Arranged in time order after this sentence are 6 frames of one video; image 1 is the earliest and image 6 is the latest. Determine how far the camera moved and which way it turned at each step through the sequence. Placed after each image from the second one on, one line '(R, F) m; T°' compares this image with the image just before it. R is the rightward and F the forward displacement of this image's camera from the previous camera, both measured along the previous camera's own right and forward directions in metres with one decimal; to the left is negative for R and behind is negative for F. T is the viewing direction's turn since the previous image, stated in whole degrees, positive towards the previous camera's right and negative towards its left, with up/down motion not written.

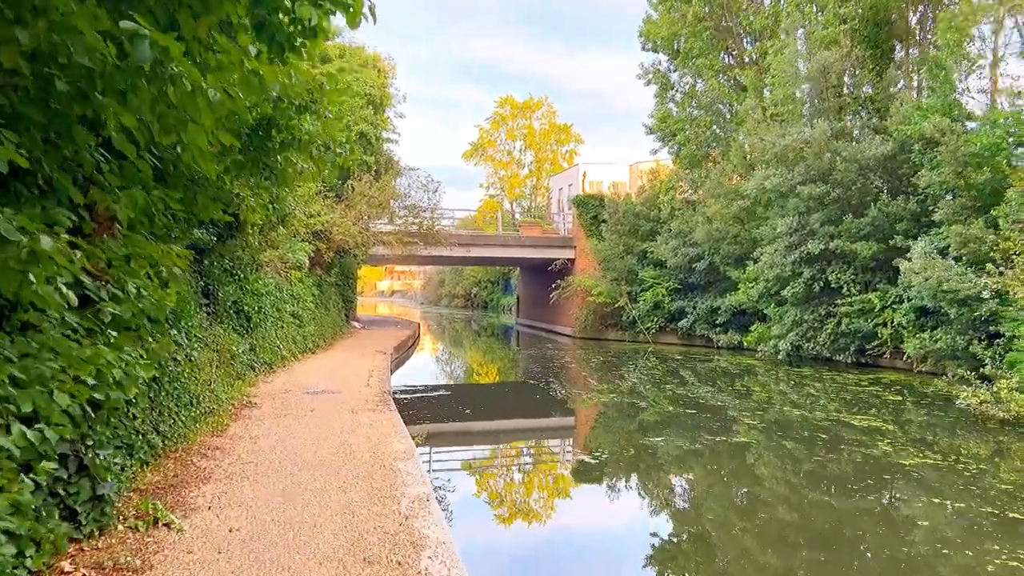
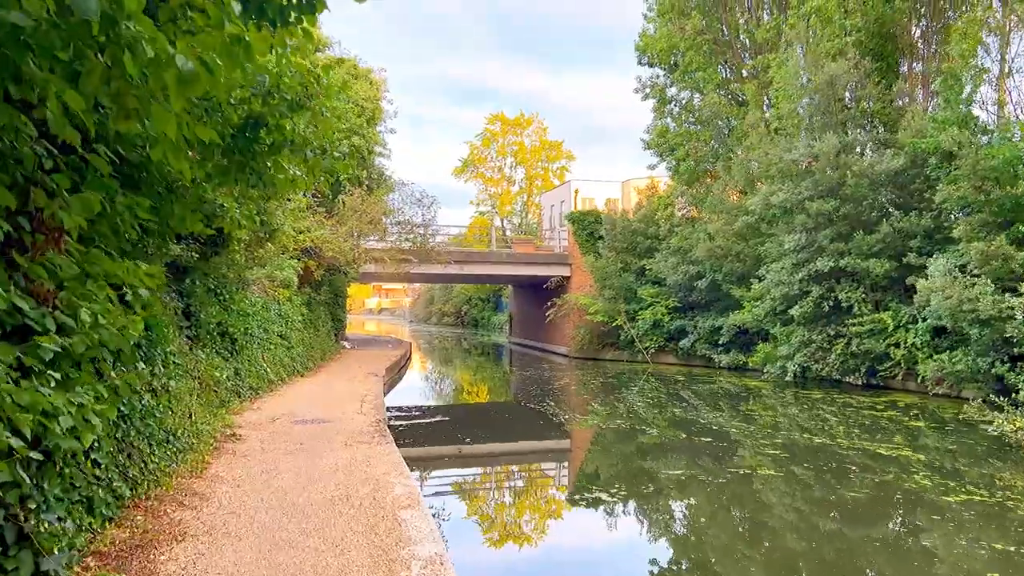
(-0.1, +0.5) m; +1°
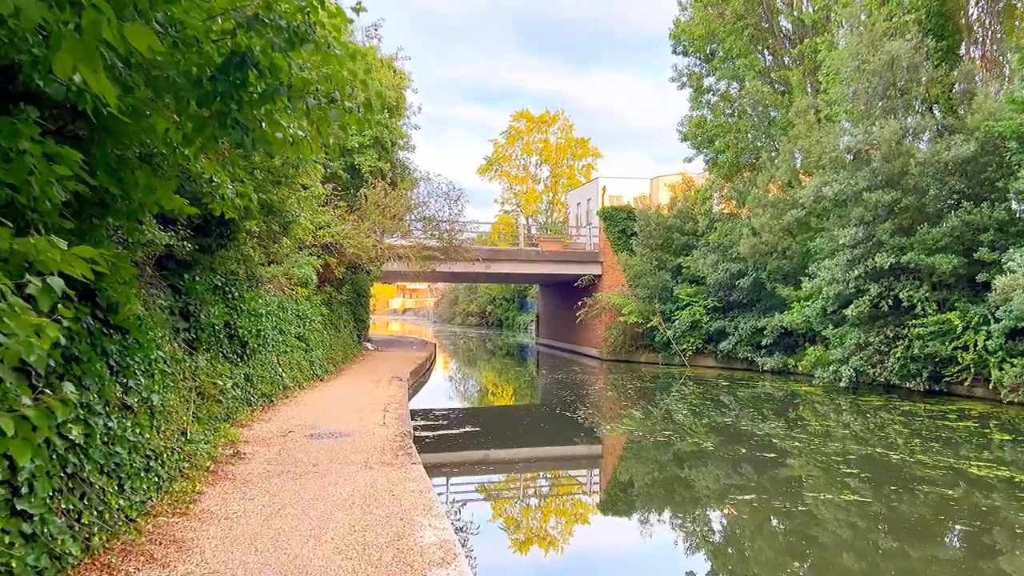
(-0.1, +0.8) m; -2°
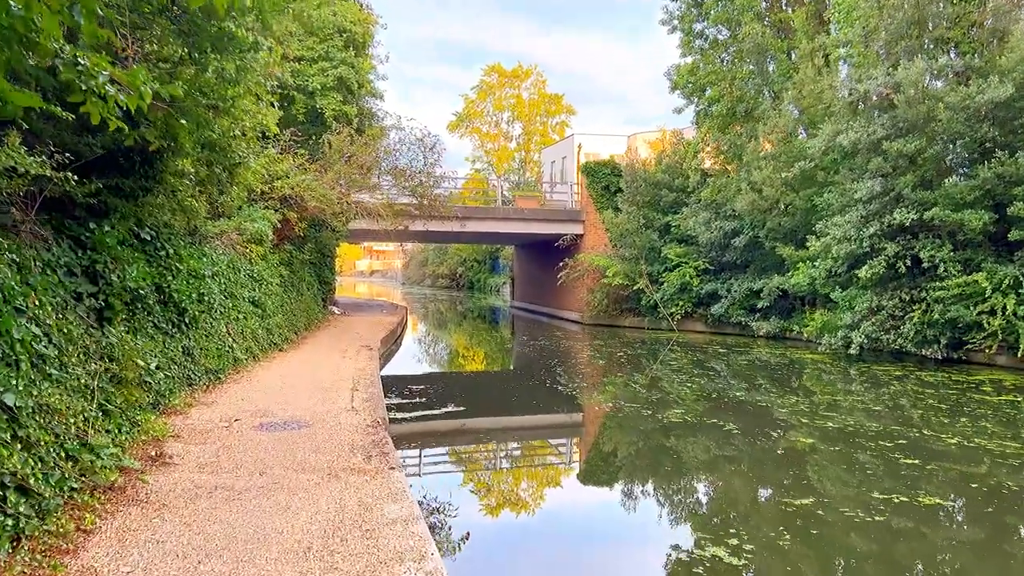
(-0.2, +1.1) m; +2°
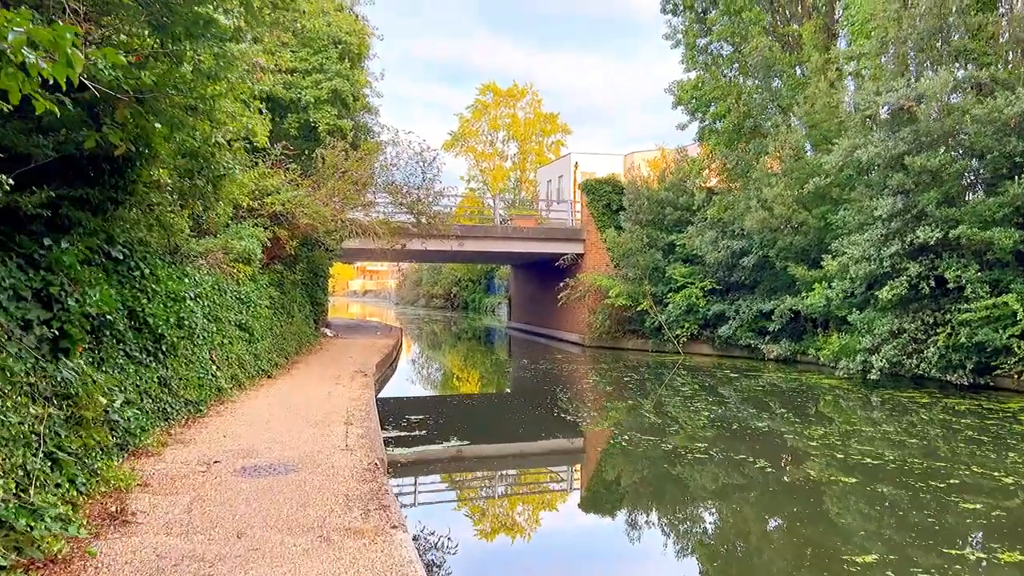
(-0.1, +0.5) m; 0°
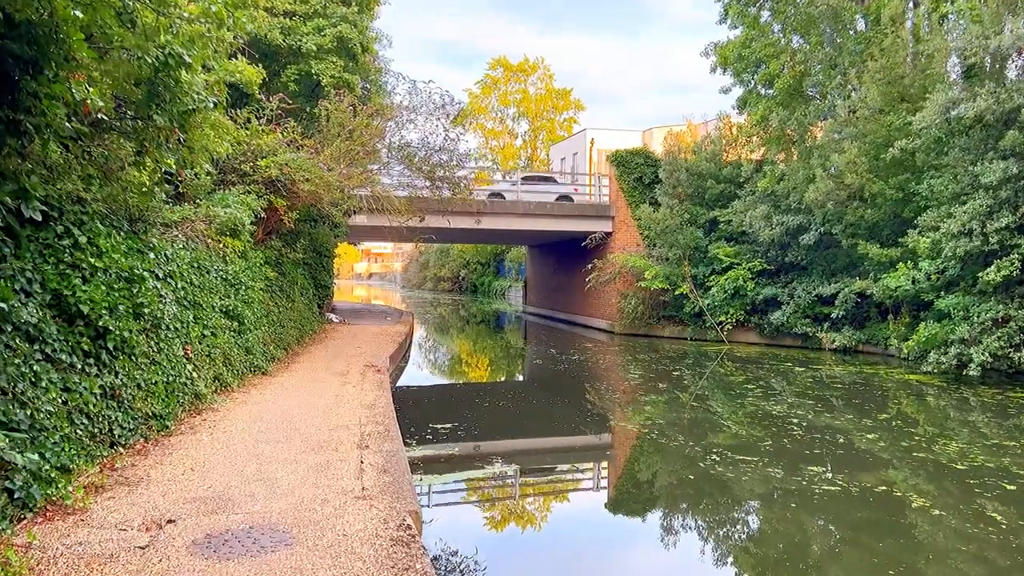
(-0.3, +1.4) m; 0°
